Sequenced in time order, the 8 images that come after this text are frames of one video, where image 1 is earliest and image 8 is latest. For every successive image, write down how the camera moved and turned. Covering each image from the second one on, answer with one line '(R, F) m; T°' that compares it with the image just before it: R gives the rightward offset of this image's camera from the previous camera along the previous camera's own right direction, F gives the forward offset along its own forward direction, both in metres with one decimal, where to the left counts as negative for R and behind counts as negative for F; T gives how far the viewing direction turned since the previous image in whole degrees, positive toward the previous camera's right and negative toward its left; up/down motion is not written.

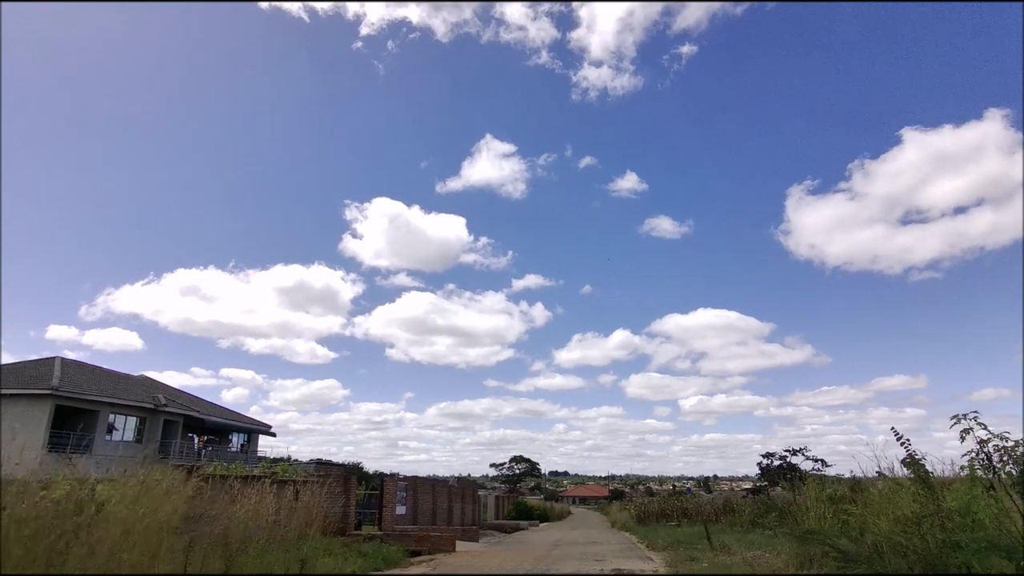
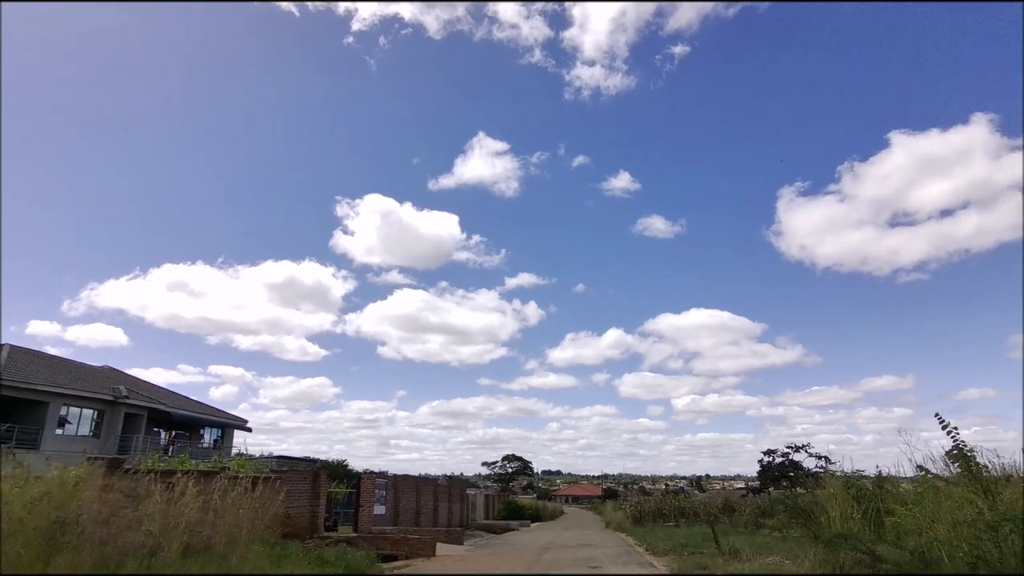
(-1.5, +1.9) m; +1°
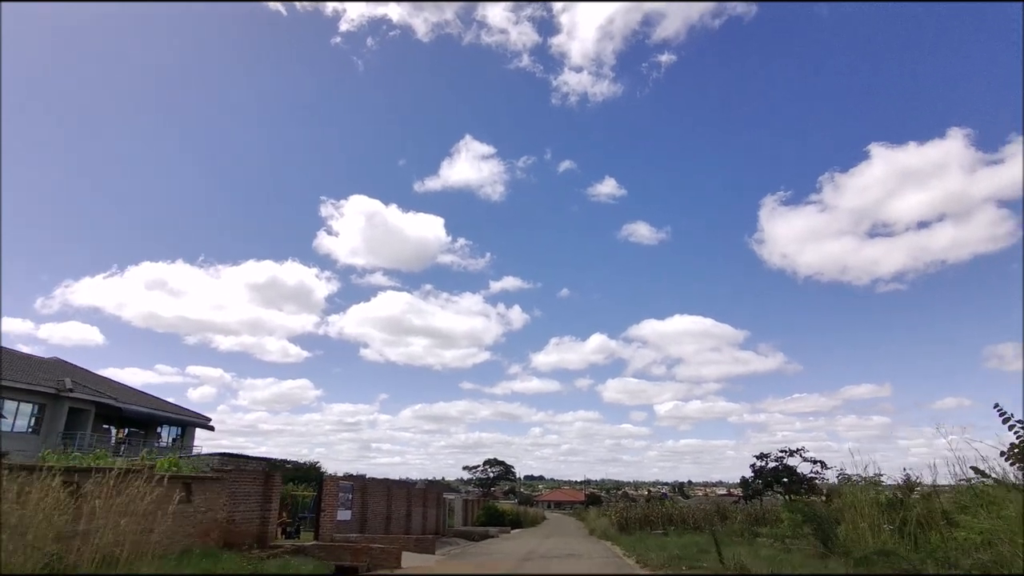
(-0.5, +1.1) m; +1°
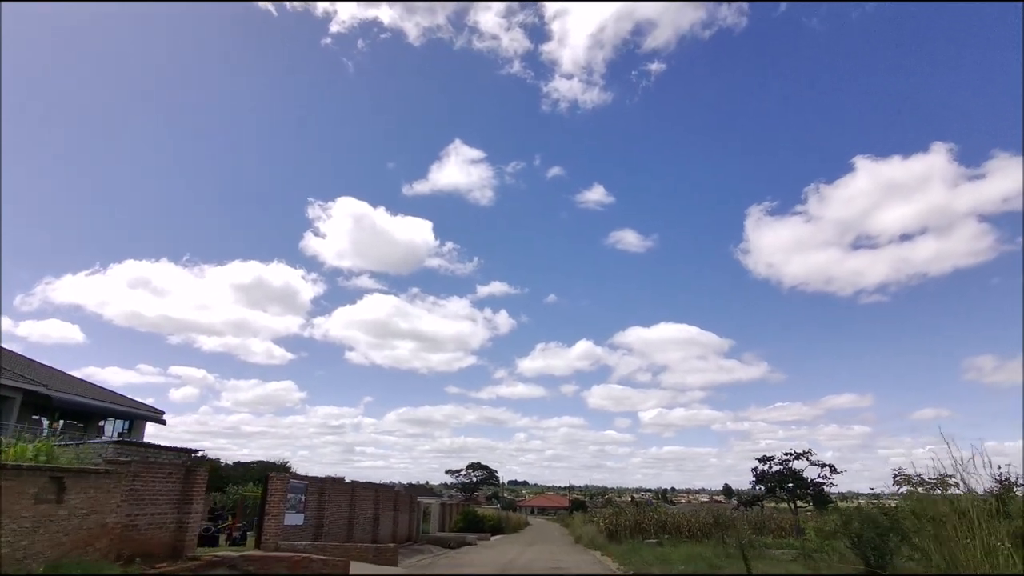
(-0.1, -0.7) m; +1°
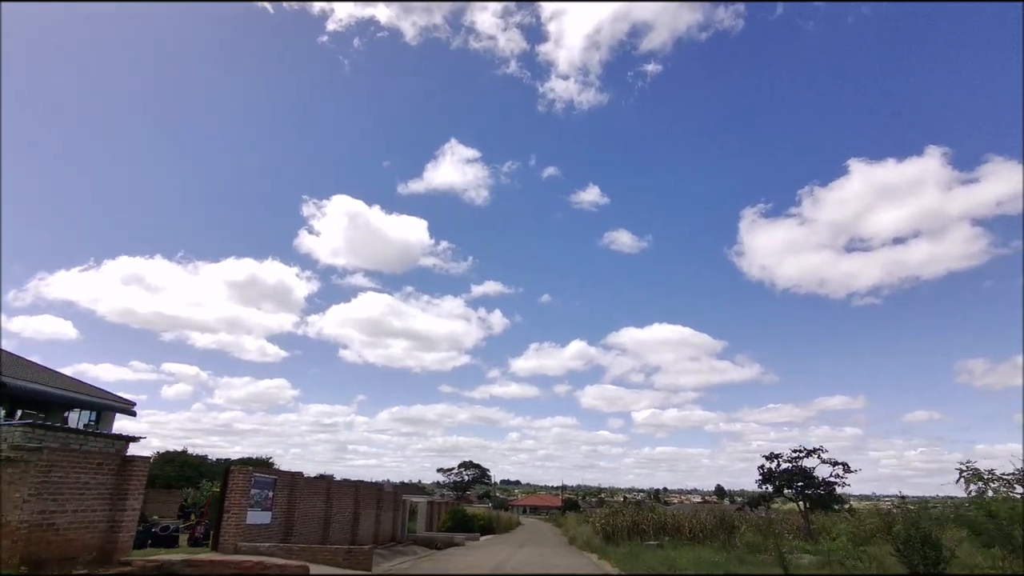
(+0.2, -0.1) m; 0°
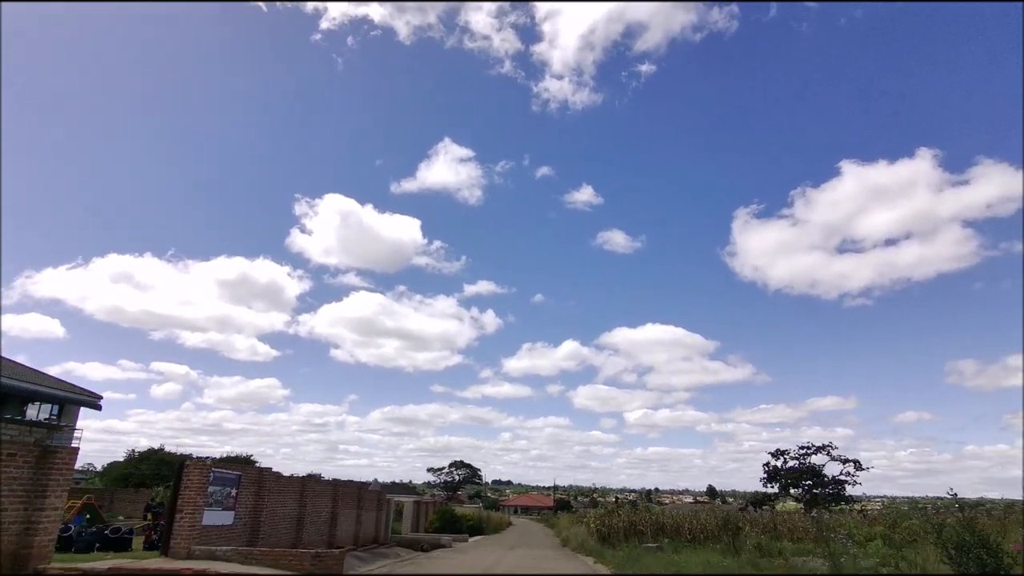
(+0.2, +1.0) m; +1°
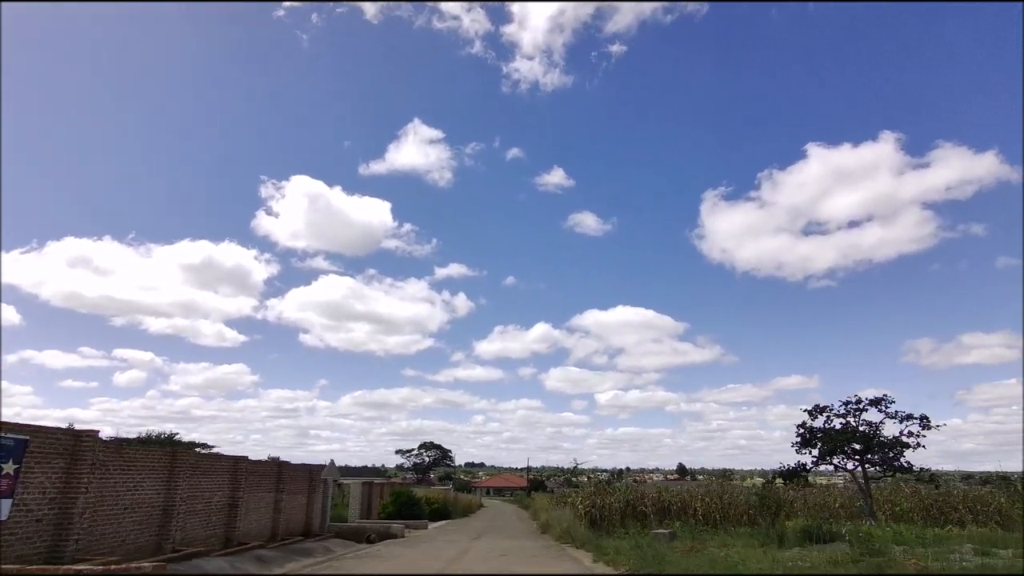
(-0.4, +0.3) m; +3°
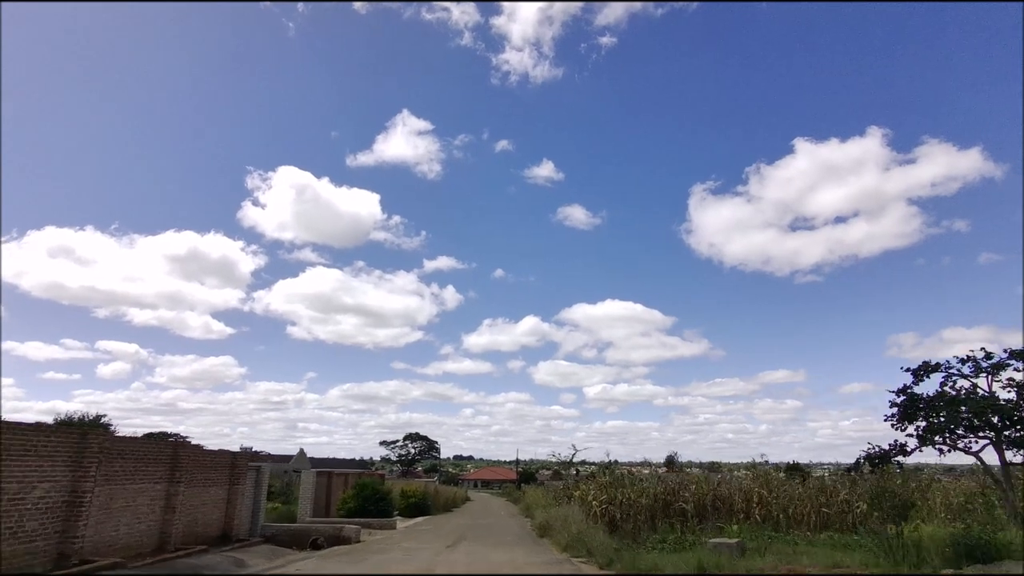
(-1.1, +0.4) m; +1°
